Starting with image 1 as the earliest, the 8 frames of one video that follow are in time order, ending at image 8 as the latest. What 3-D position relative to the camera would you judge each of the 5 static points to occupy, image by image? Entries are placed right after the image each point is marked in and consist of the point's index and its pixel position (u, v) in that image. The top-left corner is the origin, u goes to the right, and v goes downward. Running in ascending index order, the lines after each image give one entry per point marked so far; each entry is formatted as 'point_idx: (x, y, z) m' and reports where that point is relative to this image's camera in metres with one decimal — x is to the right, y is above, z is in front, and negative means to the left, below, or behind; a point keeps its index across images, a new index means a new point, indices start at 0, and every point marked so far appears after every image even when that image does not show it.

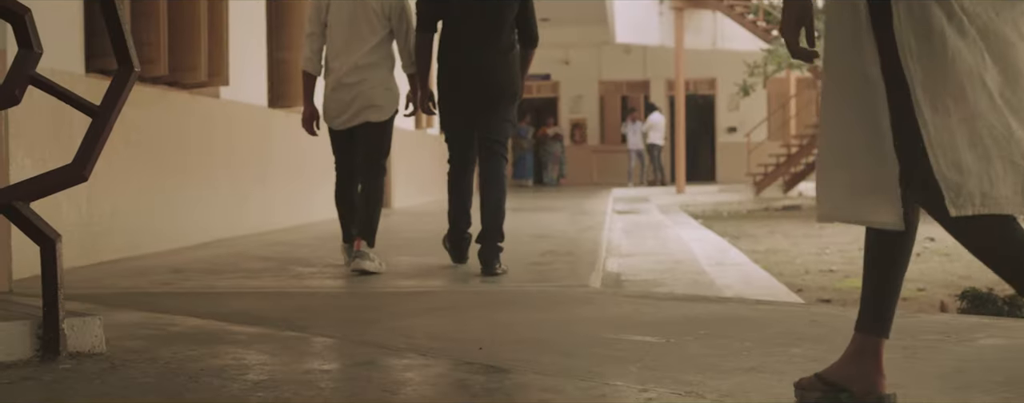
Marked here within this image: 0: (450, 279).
0: (-0.2, -0.3, +4.2) m
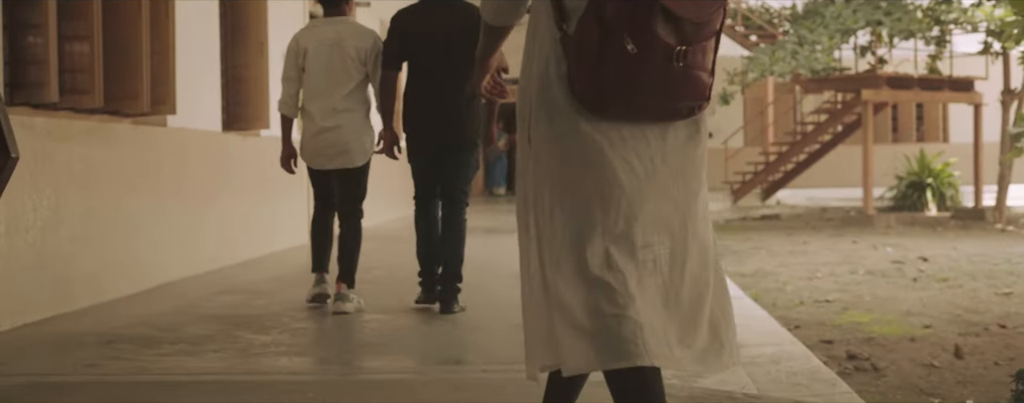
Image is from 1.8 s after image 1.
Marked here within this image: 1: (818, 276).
0: (-0.3, -0.5, +3.6) m
1: (+2.5, -0.6, +9.4) m
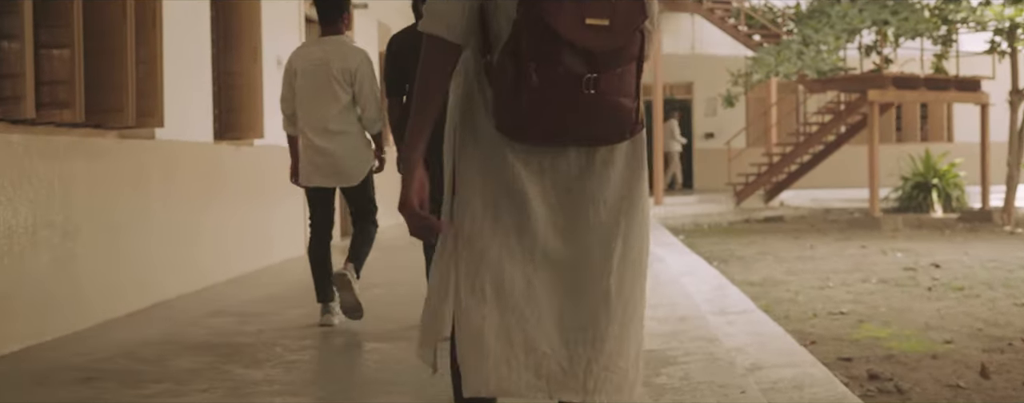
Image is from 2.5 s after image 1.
0: (-0.2, -0.6, +3.3) m
1: (+2.5, -0.7, +9.1) m
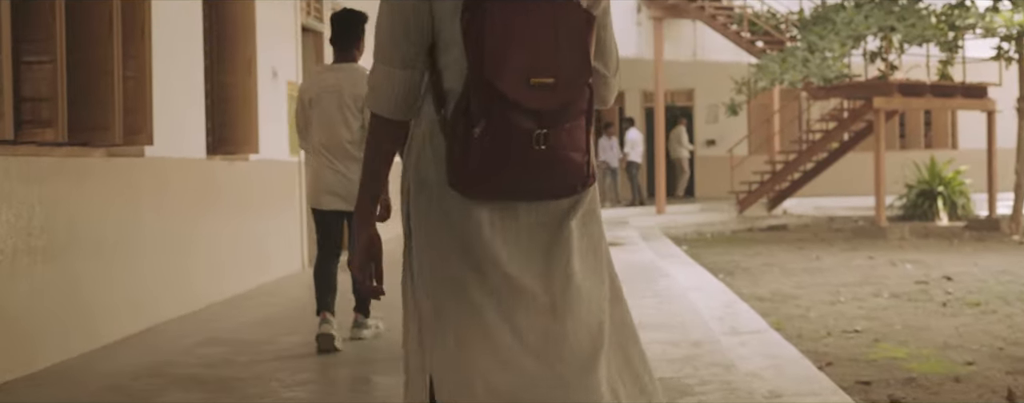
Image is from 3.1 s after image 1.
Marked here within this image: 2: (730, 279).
0: (-0.2, -0.6, +3.1) m
1: (+2.5, -0.8, +8.9) m
2: (+2.1, -0.7, +10.9) m
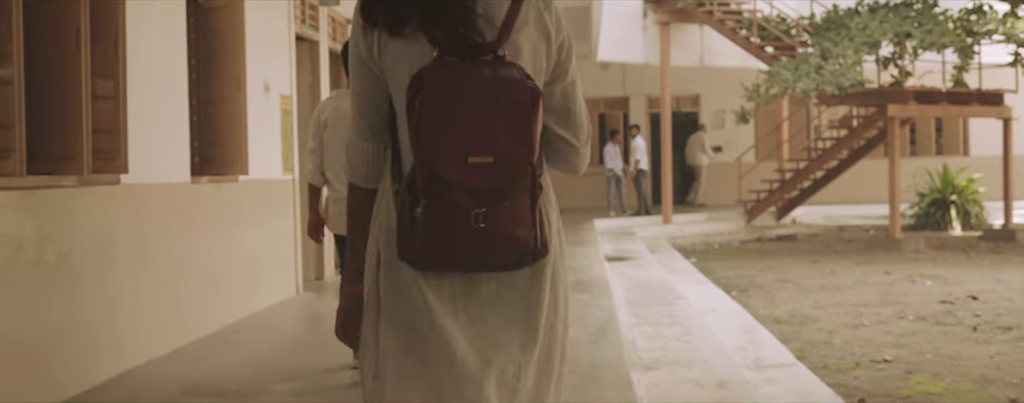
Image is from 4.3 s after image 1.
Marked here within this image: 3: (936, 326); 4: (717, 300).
0: (-0.2, -0.8, +2.6) m
1: (+2.6, -0.9, +8.5) m
2: (+2.1, -0.9, +10.4) m
3: (+3.0, -0.9, +8.3) m
4: (+1.6, -0.8, +8.9) m
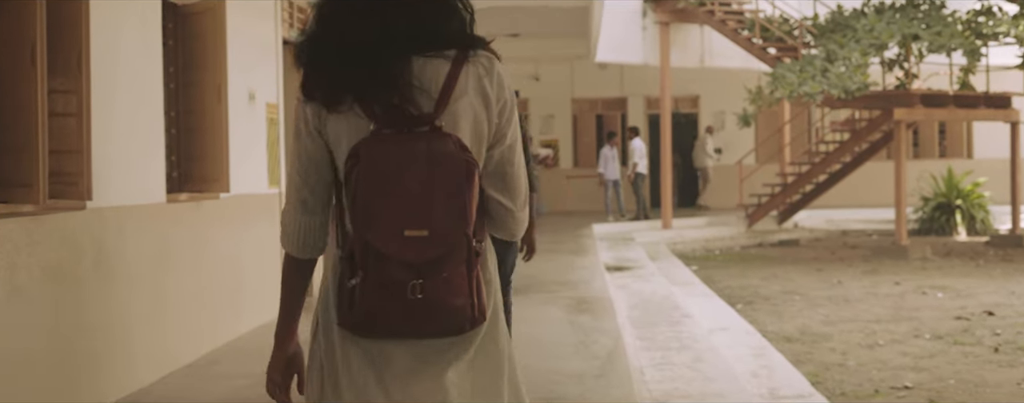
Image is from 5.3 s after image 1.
0: (-0.1, -0.9, +2.3) m
1: (+2.6, -1.0, +8.1) m
2: (+2.1, -1.0, +10.0) m
3: (+3.0, -1.0, +7.9) m
4: (+1.6, -0.8, +8.5) m
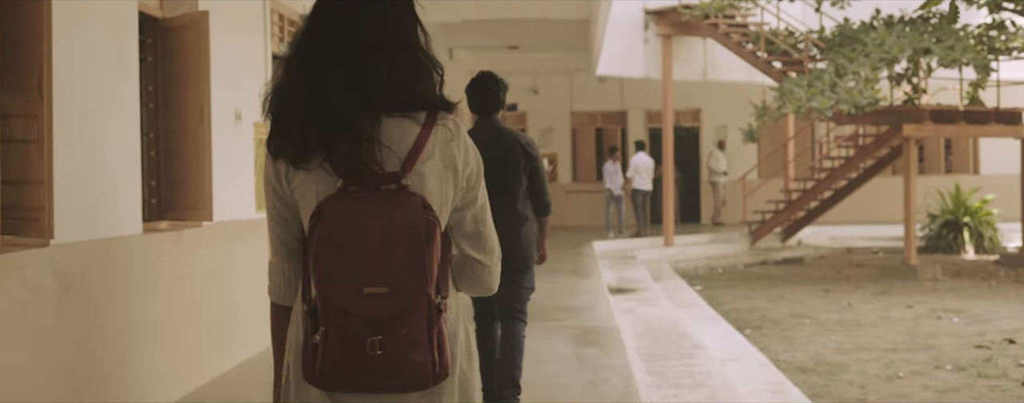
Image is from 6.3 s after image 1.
0: (-0.1, -1.0, +1.8) m
1: (+2.6, -1.2, +7.7) m
2: (+2.1, -1.1, +9.7) m
3: (+3.0, -1.2, +7.5) m
4: (+1.6, -1.0, +8.1) m
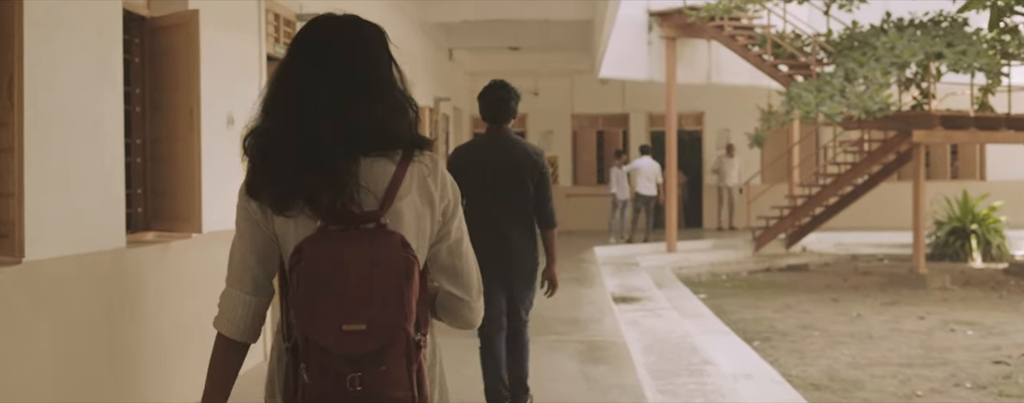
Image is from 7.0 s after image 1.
0: (-0.1, -1.0, +1.5) m
1: (+2.6, -1.2, +7.4) m
2: (+2.1, -1.2, +9.4) m
3: (+3.1, -1.2, +7.2) m
4: (+1.6, -1.1, +7.8) m
